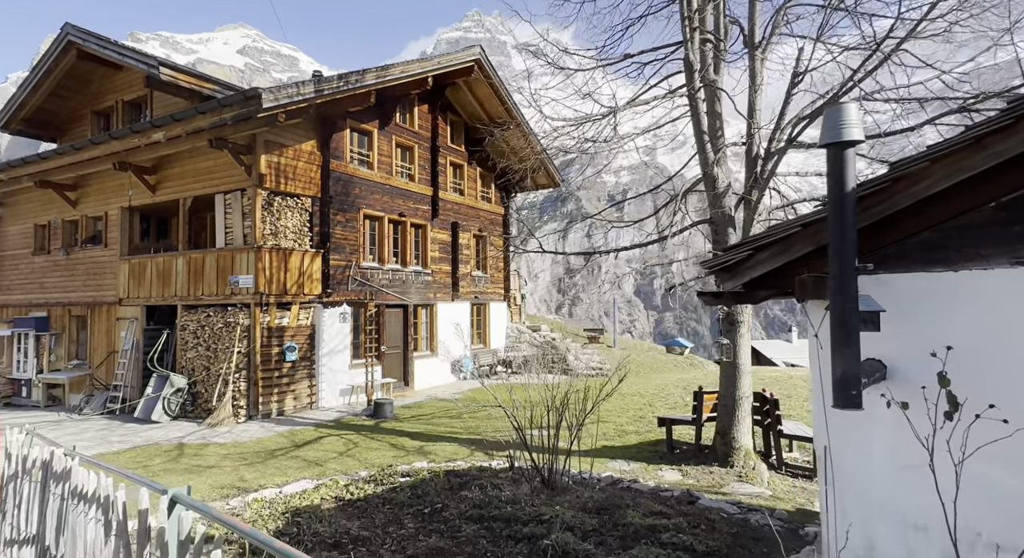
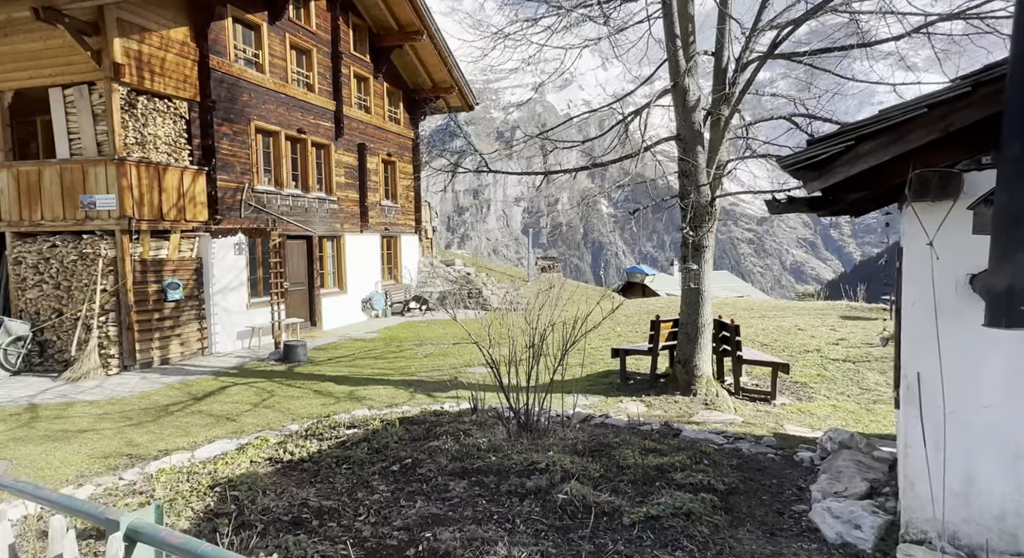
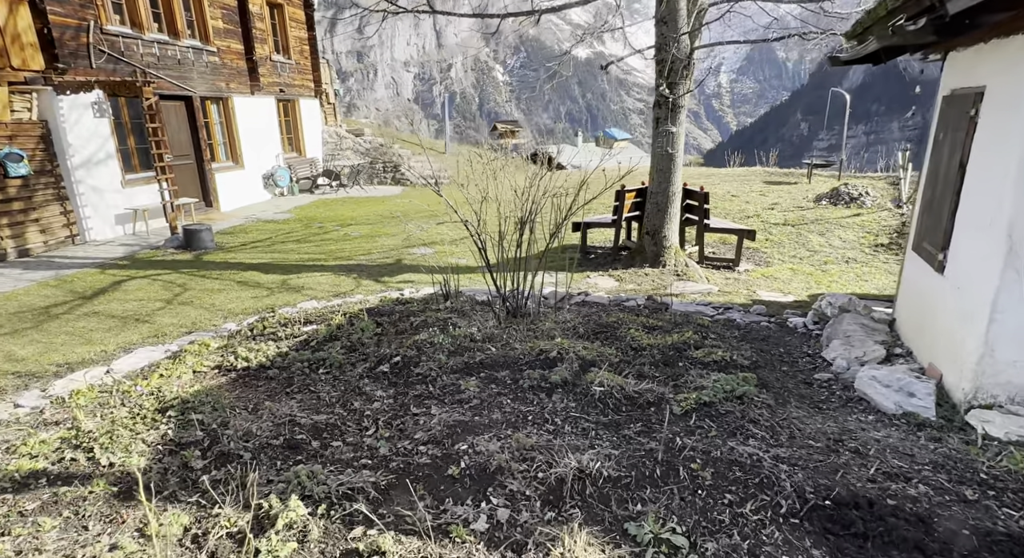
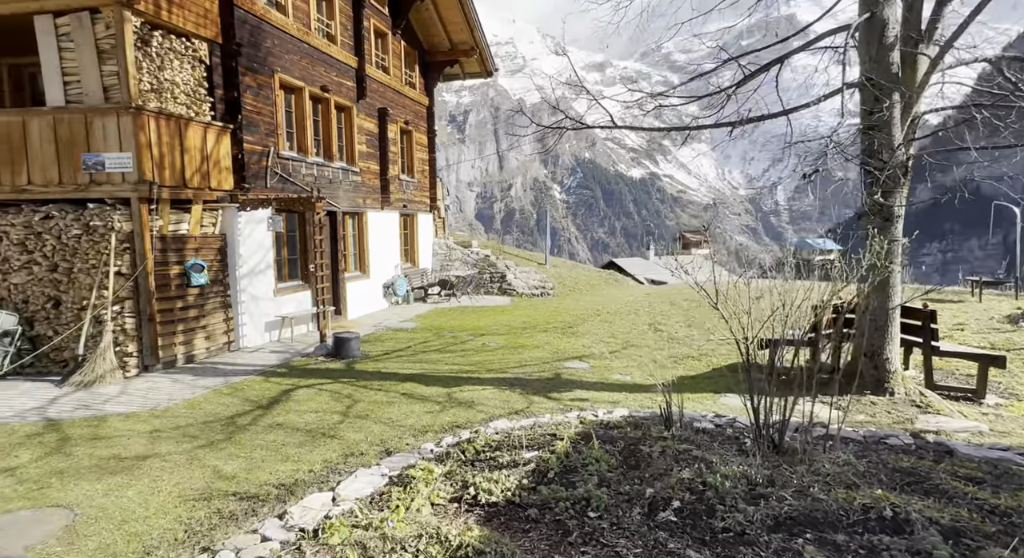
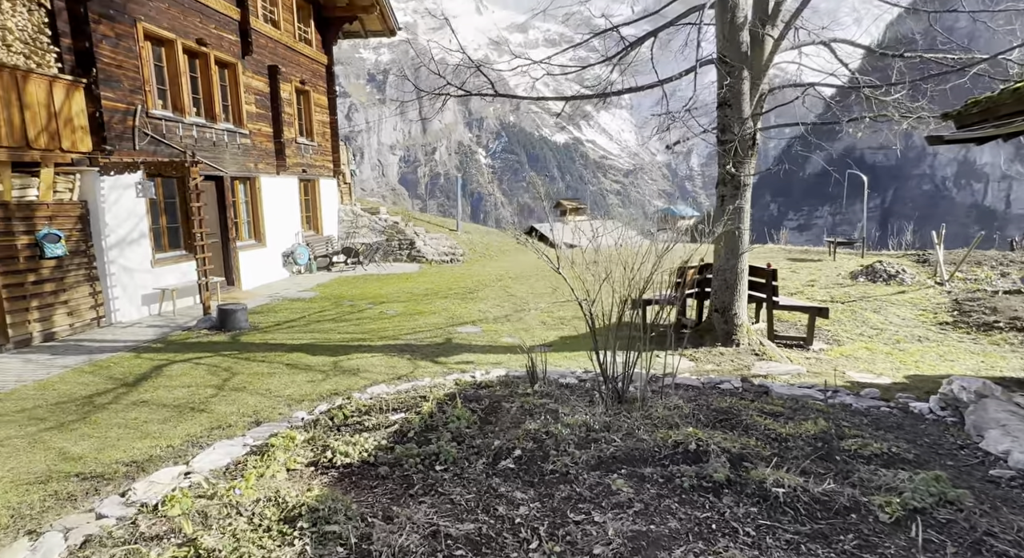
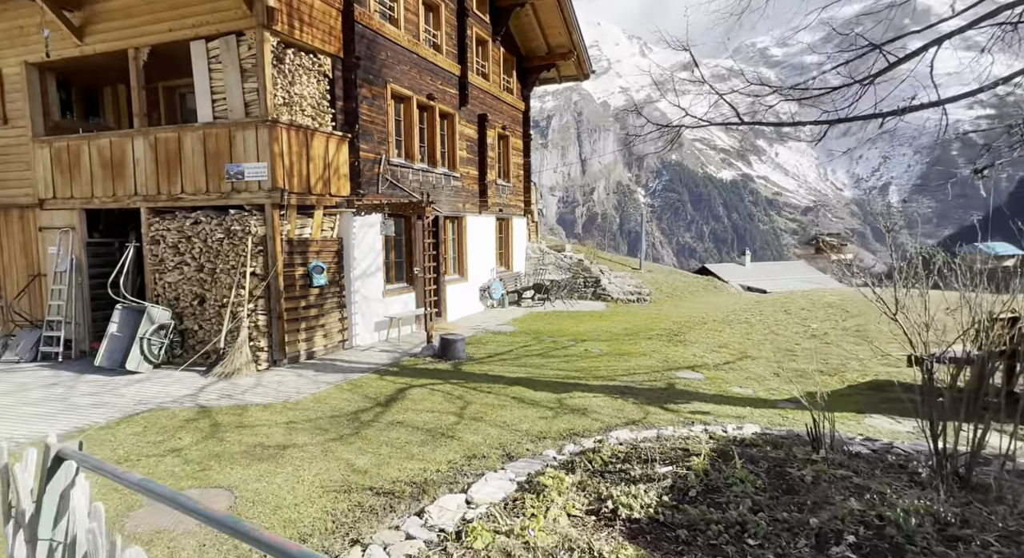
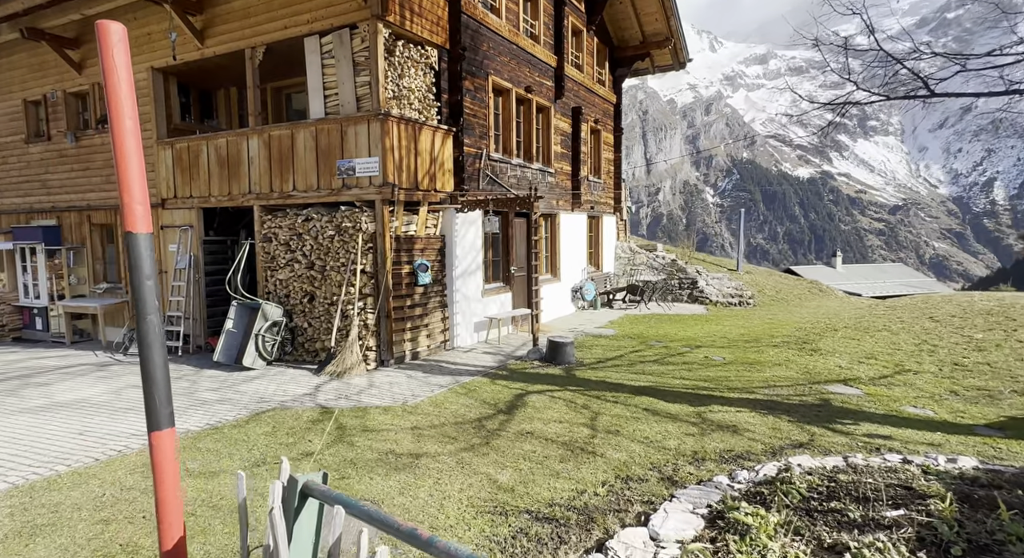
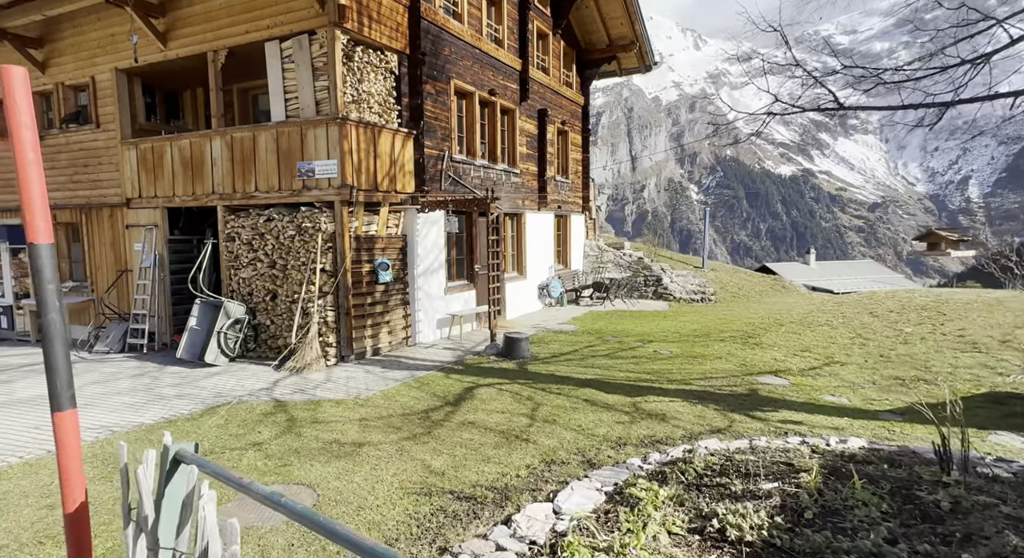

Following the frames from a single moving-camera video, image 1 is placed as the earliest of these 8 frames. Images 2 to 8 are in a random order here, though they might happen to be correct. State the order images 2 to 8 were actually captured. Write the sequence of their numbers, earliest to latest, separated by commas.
2, 3, 5, 4, 6, 8, 7
